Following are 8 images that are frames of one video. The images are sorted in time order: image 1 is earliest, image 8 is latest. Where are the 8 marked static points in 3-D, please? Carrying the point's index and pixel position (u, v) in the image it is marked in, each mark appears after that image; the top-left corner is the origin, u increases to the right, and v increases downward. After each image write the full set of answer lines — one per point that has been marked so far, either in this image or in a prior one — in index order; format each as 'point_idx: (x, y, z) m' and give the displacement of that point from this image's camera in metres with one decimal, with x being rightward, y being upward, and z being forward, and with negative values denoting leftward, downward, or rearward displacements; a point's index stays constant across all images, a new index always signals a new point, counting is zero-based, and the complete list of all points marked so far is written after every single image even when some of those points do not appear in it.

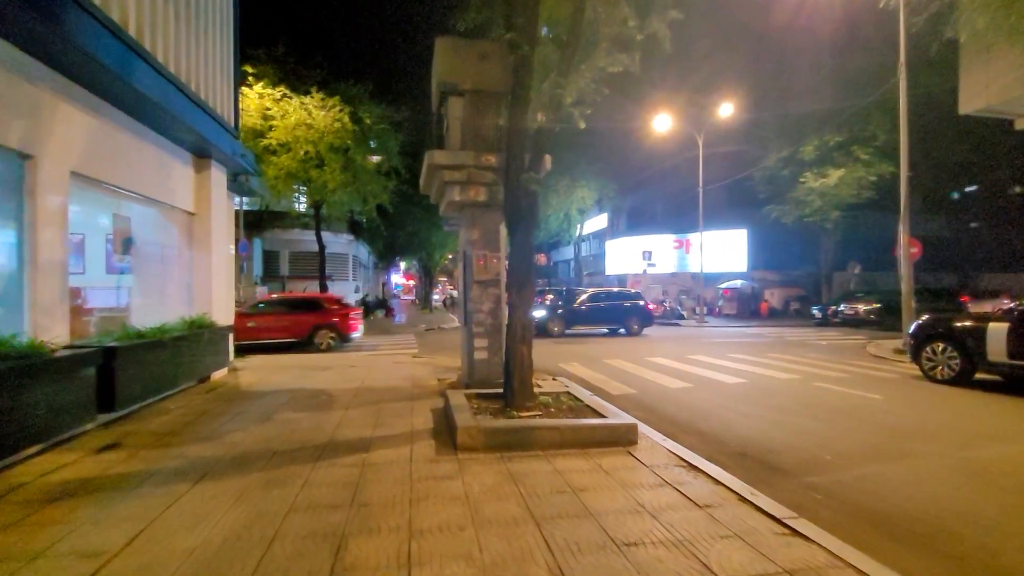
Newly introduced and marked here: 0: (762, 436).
0: (+4.4, -2.6, +8.5) m
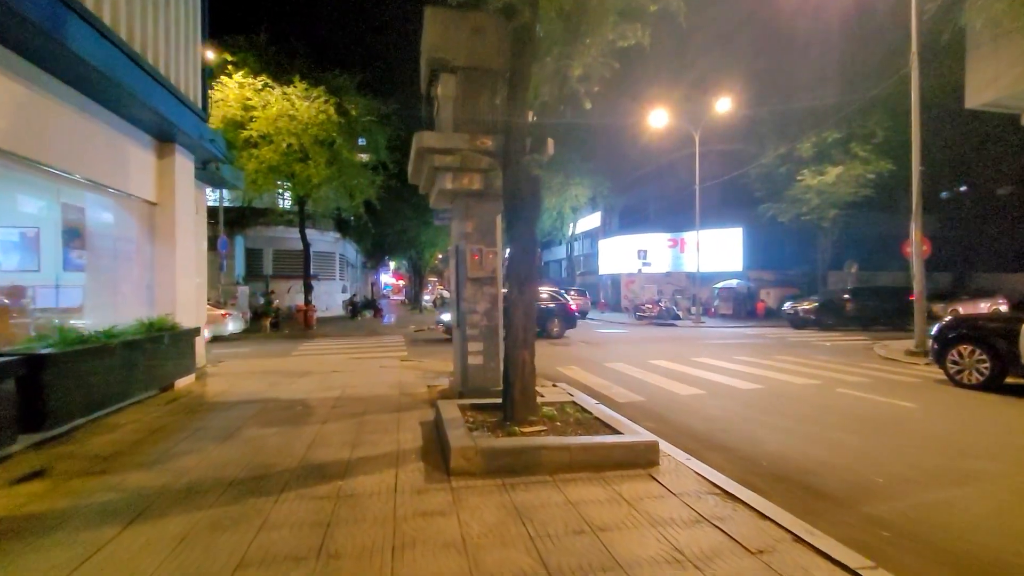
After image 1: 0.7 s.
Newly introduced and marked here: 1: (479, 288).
0: (+4.4, -2.5, +7.6) m
1: (-0.6, 0.0, +9.9) m
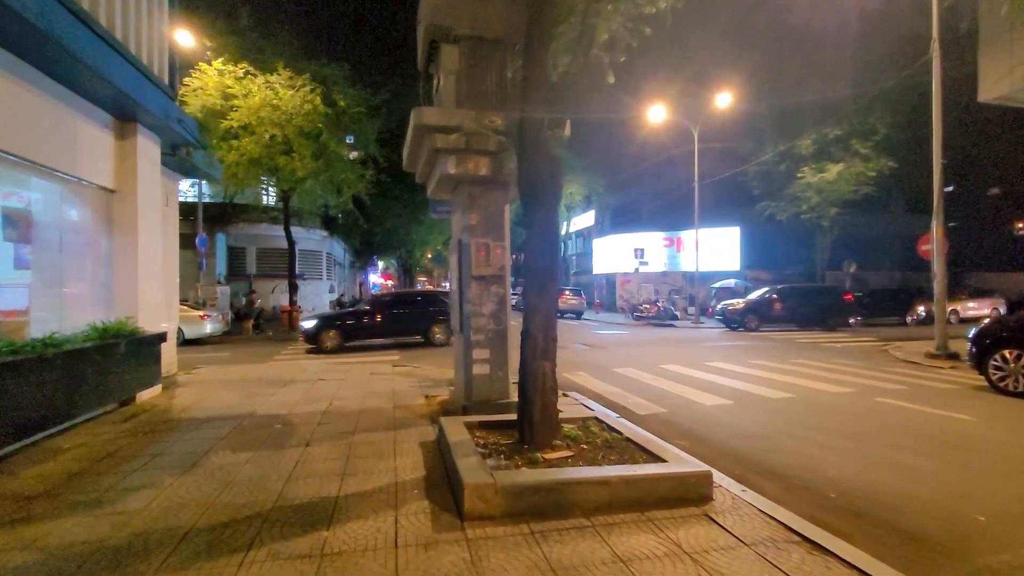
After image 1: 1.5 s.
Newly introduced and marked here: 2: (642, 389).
0: (+4.6, -2.5, +6.5) m
1: (-0.5, 0.0, +8.8) m
2: (+3.1, -2.4, +11.6) m
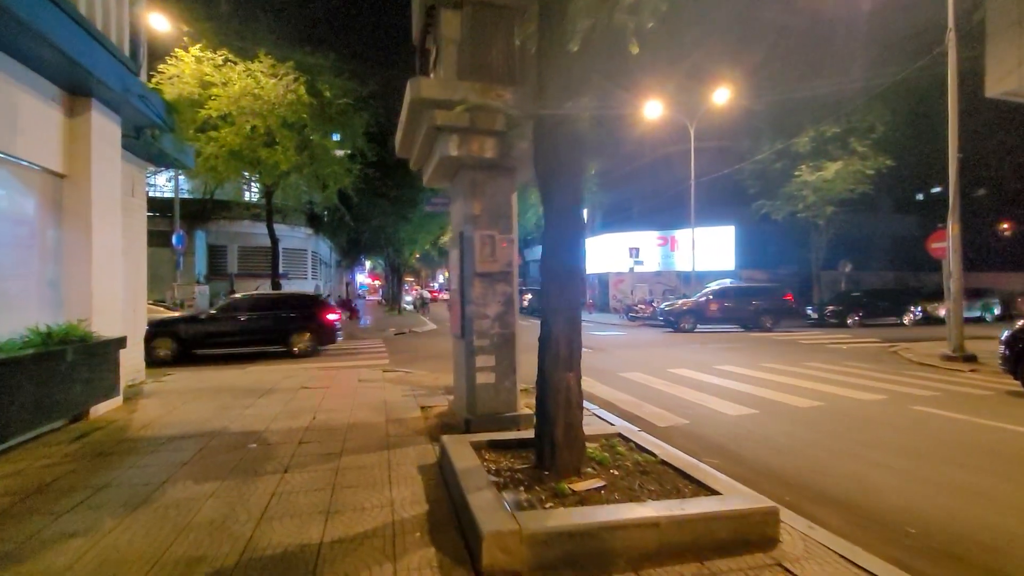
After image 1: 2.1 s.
0: (+4.8, -2.5, +5.6) m
1: (-0.3, 0.0, +7.8) m
2: (+3.1, -2.4, +10.7) m
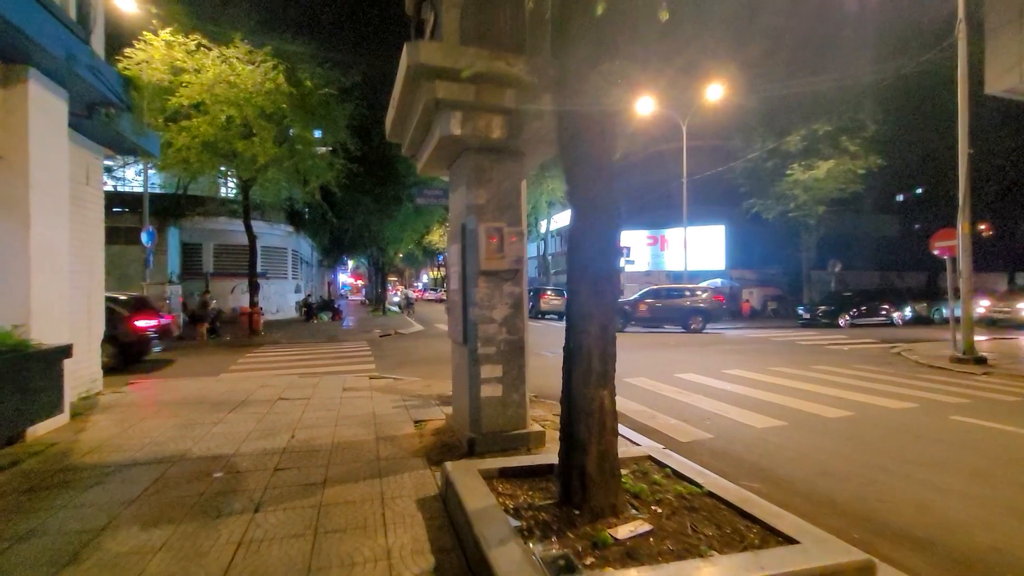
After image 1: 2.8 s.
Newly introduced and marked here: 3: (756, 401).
0: (+5.0, -2.5, +4.8) m
1: (-0.2, 0.0, +6.8) m
2: (+3.2, -2.4, +9.9) m
3: (+4.9, -2.3, +10.0) m
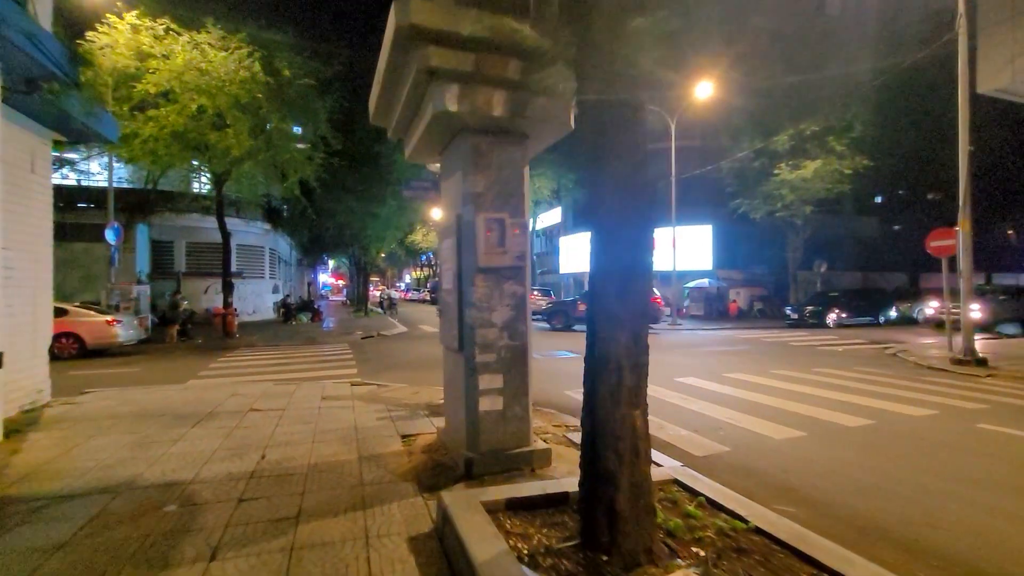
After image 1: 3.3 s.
0: (+5.1, -2.5, +4.2) m
1: (-0.2, 0.0, +6.0) m
2: (+3.1, -2.4, +9.2) m
3: (+4.9, -2.3, +9.4) m
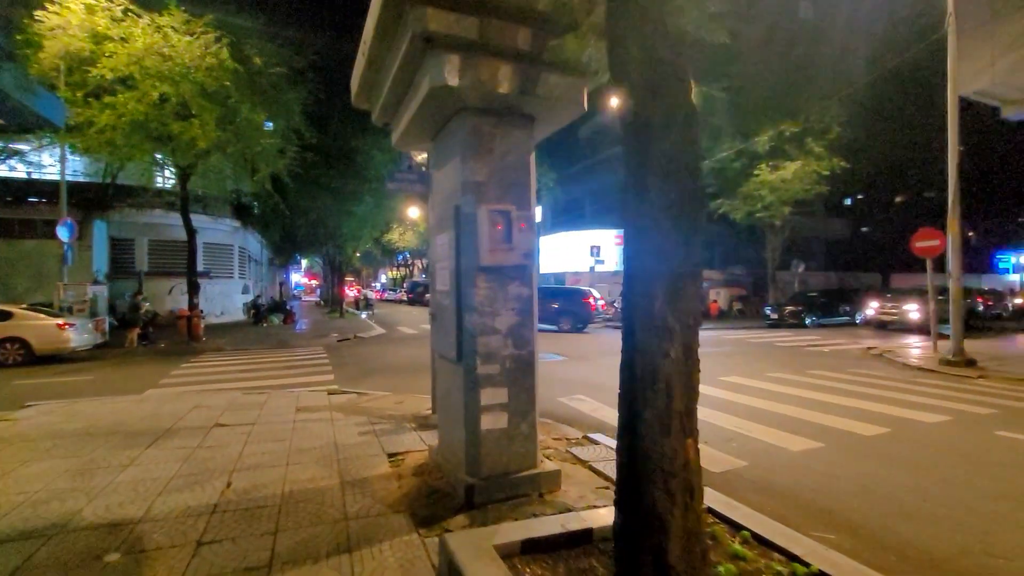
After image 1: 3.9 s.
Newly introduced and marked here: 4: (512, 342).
0: (+5.2, -2.5, +3.8) m
1: (-0.1, 0.0, +5.3) m
2: (+3.0, -2.4, +8.6) m
3: (+4.8, -2.3, +8.9) m
4: (0.0, -0.6, +5.4) m
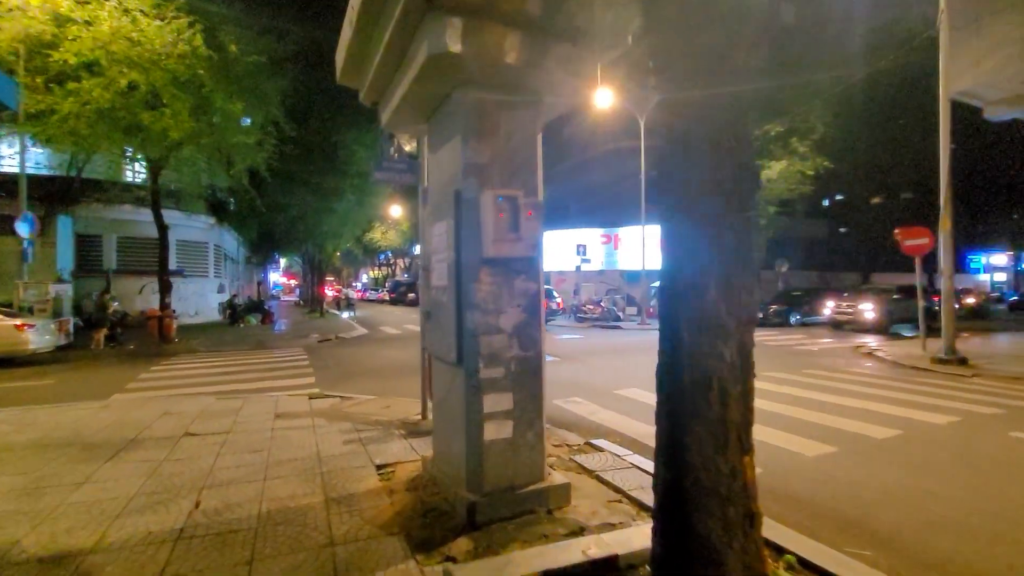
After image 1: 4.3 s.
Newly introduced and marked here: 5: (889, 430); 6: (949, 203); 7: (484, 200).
0: (+5.3, -2.4, +3.4) m
1: (0.0, +0.1, +4.8) m
2: (+2.9, -2.3, +8.2) m
3: (+4.7, -2.3, +8.5) m
4: (+0.1, -0.5, +4.8) m
5: (+6.0, -2.2, +7.9) m
6: (+13.2, +2.6, +14.8) m
7: (-0.3, +0.8, +4.6) m
